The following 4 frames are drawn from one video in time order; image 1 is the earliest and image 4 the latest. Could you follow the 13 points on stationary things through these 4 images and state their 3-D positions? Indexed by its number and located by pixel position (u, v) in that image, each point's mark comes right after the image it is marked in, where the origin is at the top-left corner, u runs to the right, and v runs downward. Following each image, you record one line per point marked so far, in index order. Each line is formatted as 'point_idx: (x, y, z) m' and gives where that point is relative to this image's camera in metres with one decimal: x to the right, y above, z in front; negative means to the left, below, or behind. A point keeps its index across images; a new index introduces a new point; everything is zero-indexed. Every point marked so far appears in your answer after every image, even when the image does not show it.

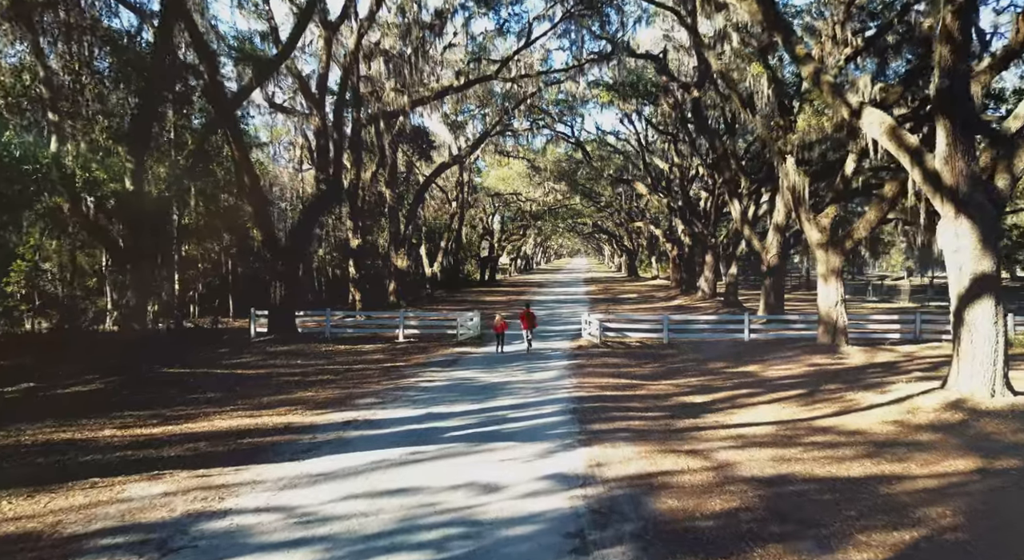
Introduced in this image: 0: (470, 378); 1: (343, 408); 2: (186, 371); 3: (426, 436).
0: (-0.7, -1.8, +14.5) m
1: (-2.4, -1.8, +11.6) m
2: (-5.7, -1.6, +14.4) m
3: (-1.1, -1.9, +10.0) m
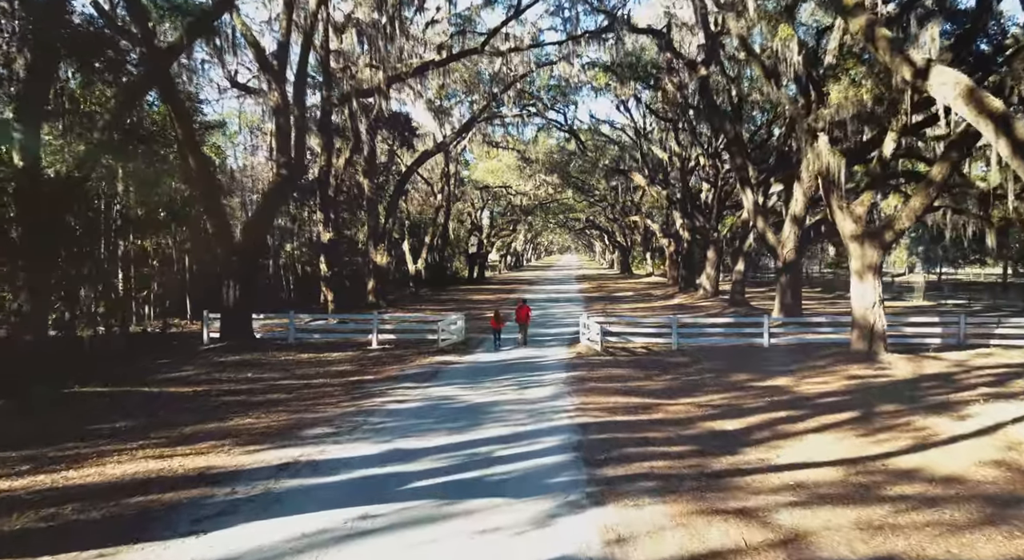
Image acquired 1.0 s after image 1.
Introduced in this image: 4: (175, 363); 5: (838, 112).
0: (-0.9, -1.7, +12.1) m
1: (-2.5, -1.8, +9.1) m
2: (-5.9, -1.6, +11.9) m
3: (-1.2, -1.9, +7.5) m
4: (-6.2, -1.5, +15.1) m
5: (+5.9, +3.0, +14.7) m
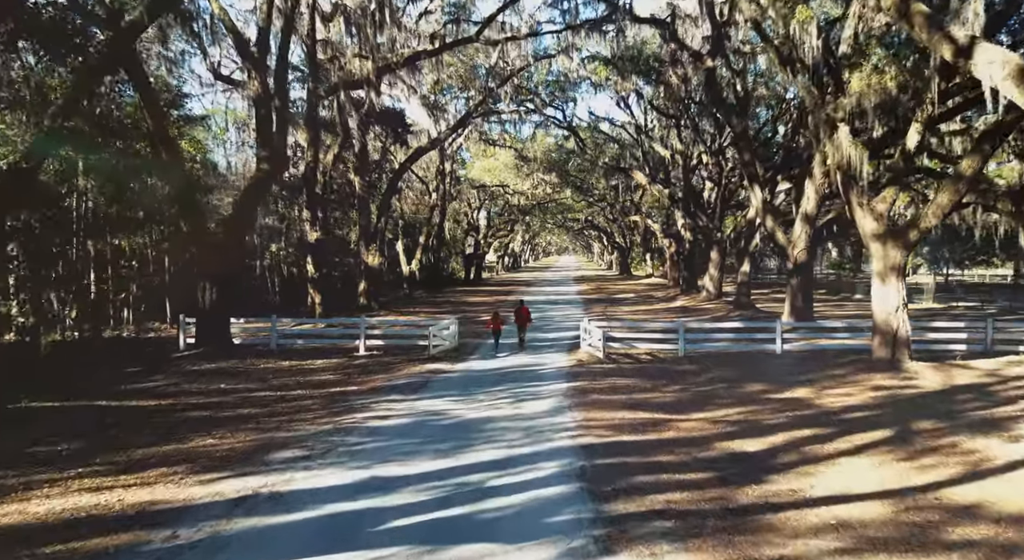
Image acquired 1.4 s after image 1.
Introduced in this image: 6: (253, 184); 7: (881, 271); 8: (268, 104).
0: (-1.0, -1.8, +11.0) m
1: (-2.6, -1.8, +8.0) m
2: (-5.9, -1.6, +10.7) m
3: (-1.2, -1.9, +6.4) m
4: (-6.3, -1.6, +13.9) m
5: (+5.8, +3.0, +13.6) m
6: (-5.2, +1.9, +16.3) m
7: (+6.5, +0.2, +14.5) m
8: (-4.8, +3.5, +16.3) m
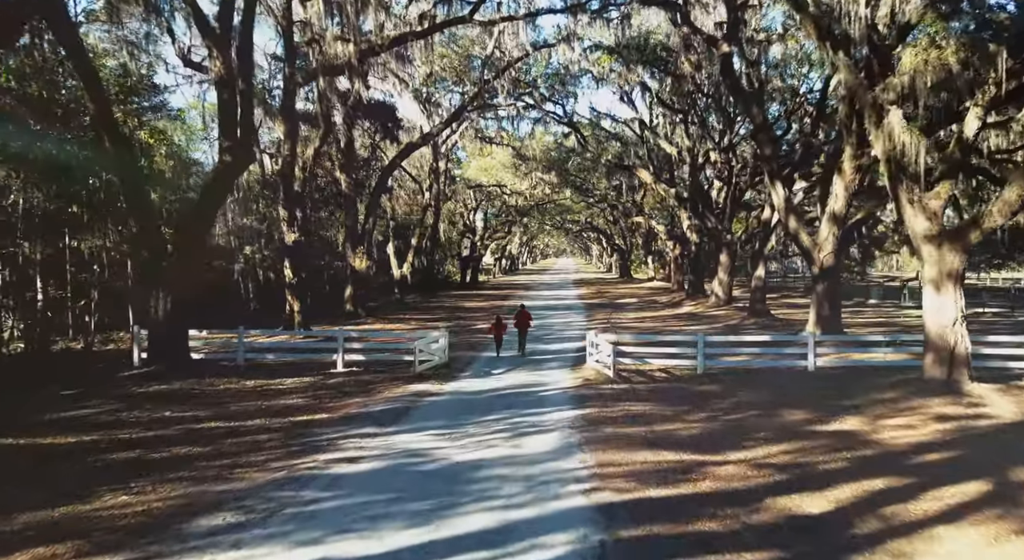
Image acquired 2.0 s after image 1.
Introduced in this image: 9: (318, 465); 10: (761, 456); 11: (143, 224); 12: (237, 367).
0: (-1.0, -1.9, +9.0) m
1: (-2.6, -1.9, +6.0) m
2: (-6.0, -1.7, +8.7) m
3: (-1.2, -2.0, +4.4) m
4: (-6.3, -1.7, +11.9) m
5: (+5.8, +2.9, +11.7) m
6: (-5.2, +1.8, +14.3) m
7: (+6.5, 0.0, +12.5) m
8: (-4.9, +3.4, +14.3) m
9: (-2.0, -1.9, +8.5) m
10: (+2.7, -1.9, +9.0) m
11: (-6.2, +0.9, +14.0) m
12: (-5.1, -1.6, +15.2) m
